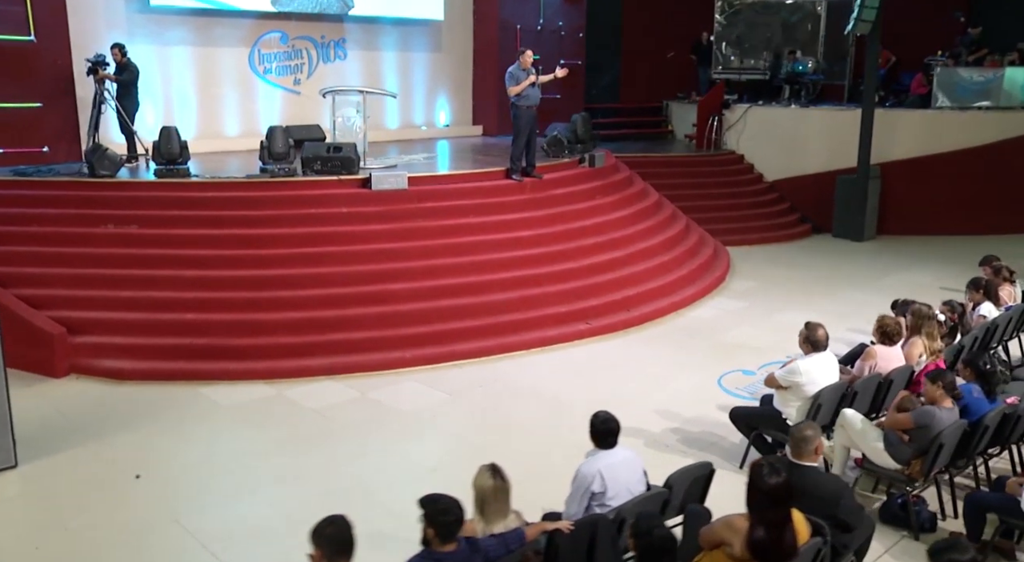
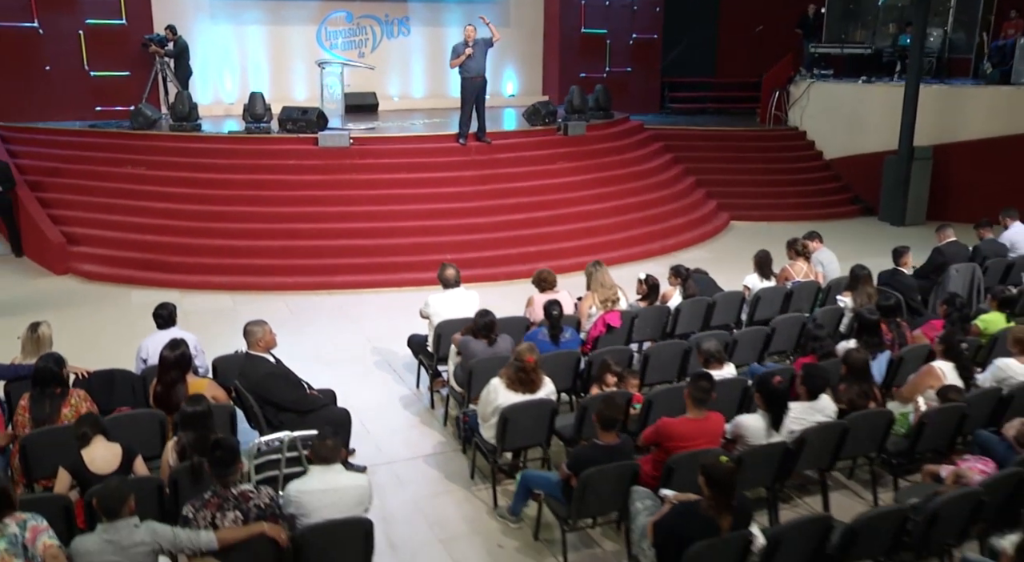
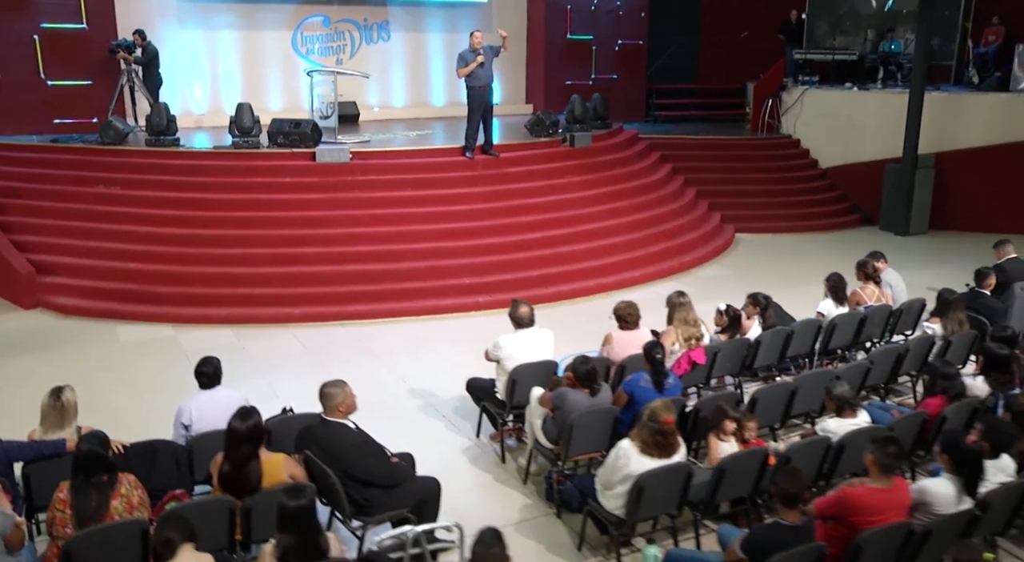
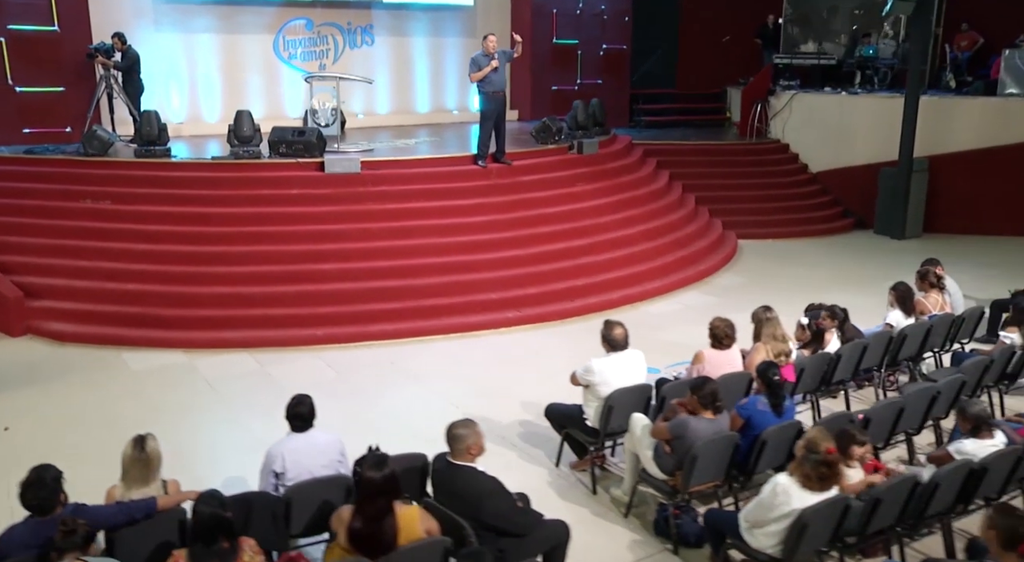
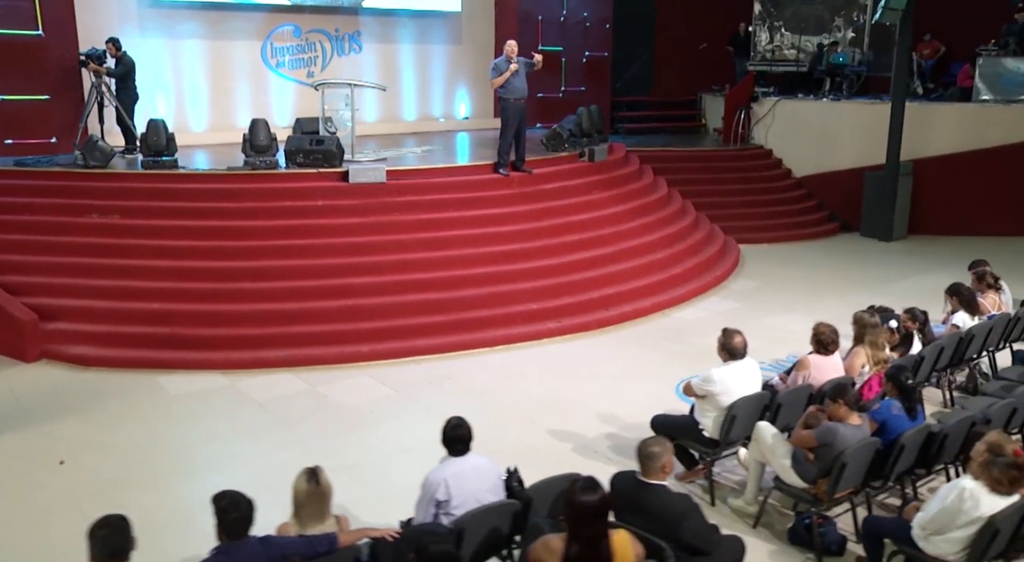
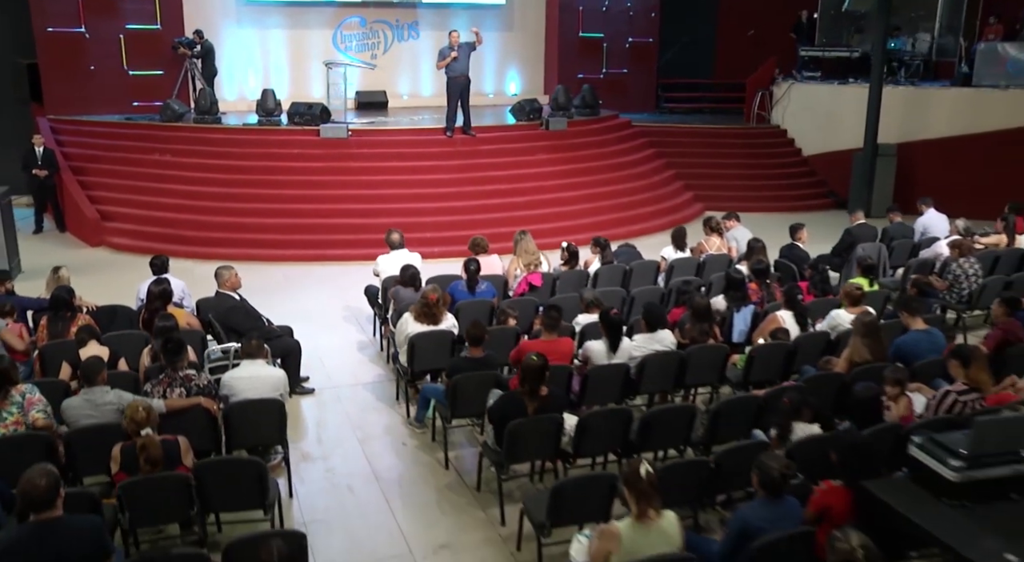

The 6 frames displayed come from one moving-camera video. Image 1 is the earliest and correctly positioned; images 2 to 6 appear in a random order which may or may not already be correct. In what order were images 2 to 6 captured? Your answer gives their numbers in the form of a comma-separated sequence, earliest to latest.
5, 4, 3, 2, 6
